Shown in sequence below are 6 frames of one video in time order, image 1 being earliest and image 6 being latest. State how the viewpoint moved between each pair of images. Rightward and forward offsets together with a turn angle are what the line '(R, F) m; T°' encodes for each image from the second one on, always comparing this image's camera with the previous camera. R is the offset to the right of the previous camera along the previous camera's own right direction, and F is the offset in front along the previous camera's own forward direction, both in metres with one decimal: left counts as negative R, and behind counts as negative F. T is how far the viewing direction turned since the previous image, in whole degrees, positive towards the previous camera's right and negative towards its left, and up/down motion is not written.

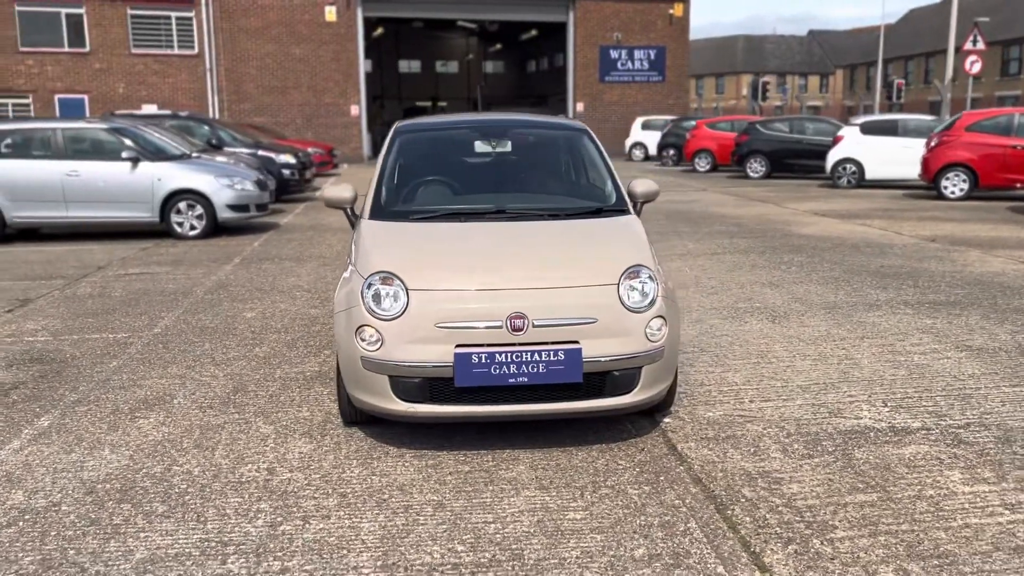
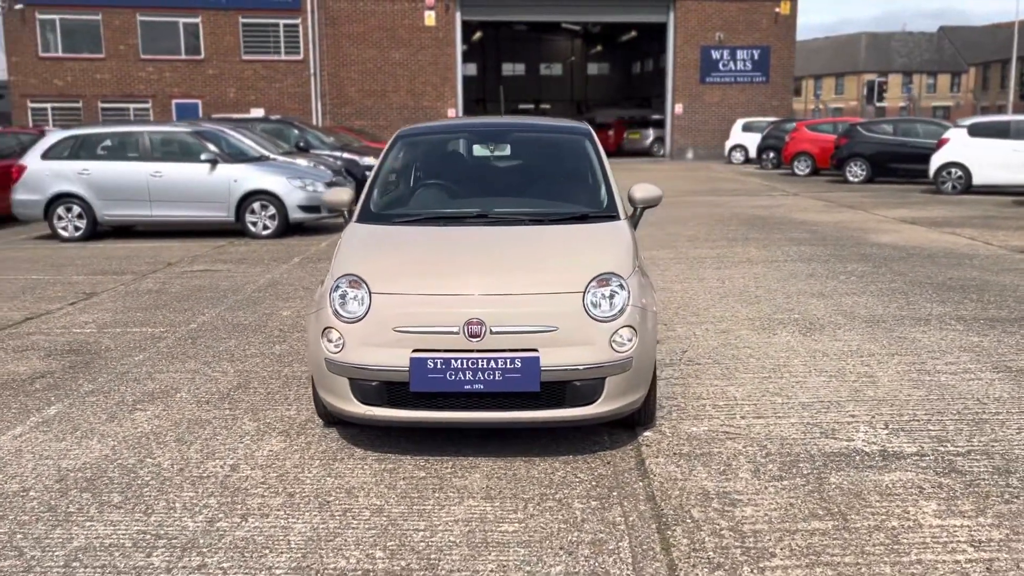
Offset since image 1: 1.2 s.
(+0.6, +0.1) m; -7°
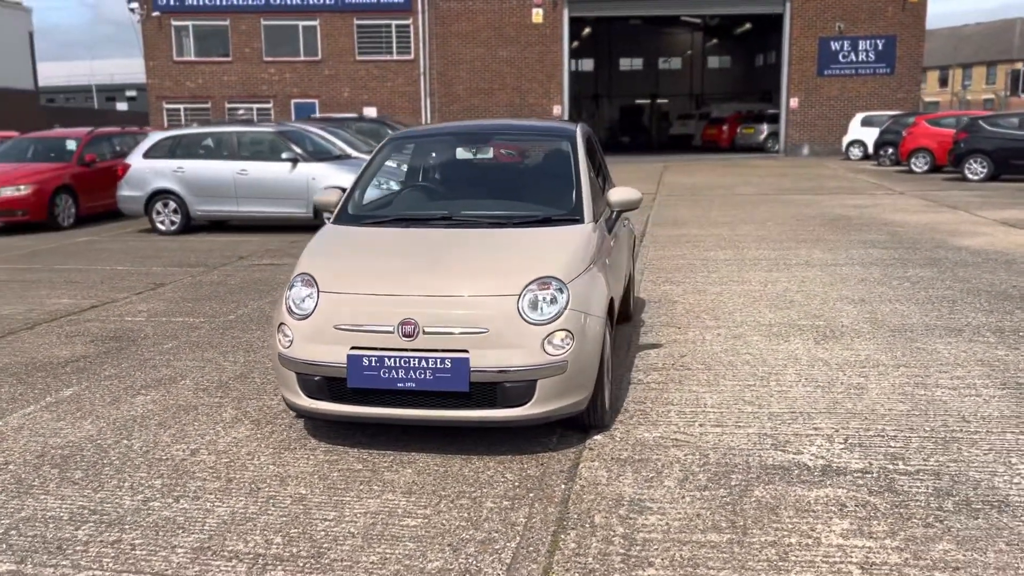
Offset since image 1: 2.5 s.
(+0.9, 0.0) m; -8°
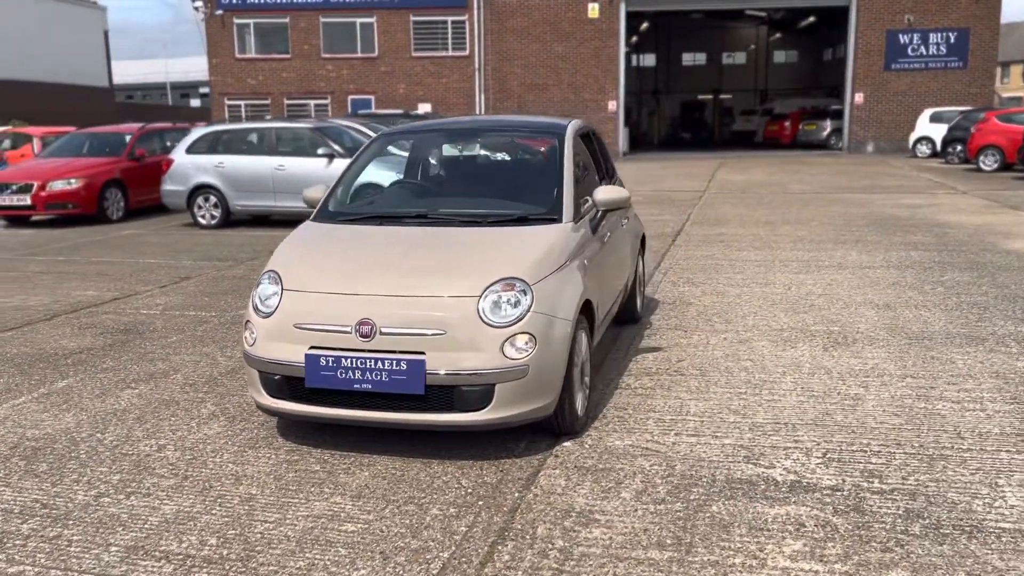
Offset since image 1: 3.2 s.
(+0.5, +0.1) m; -4°
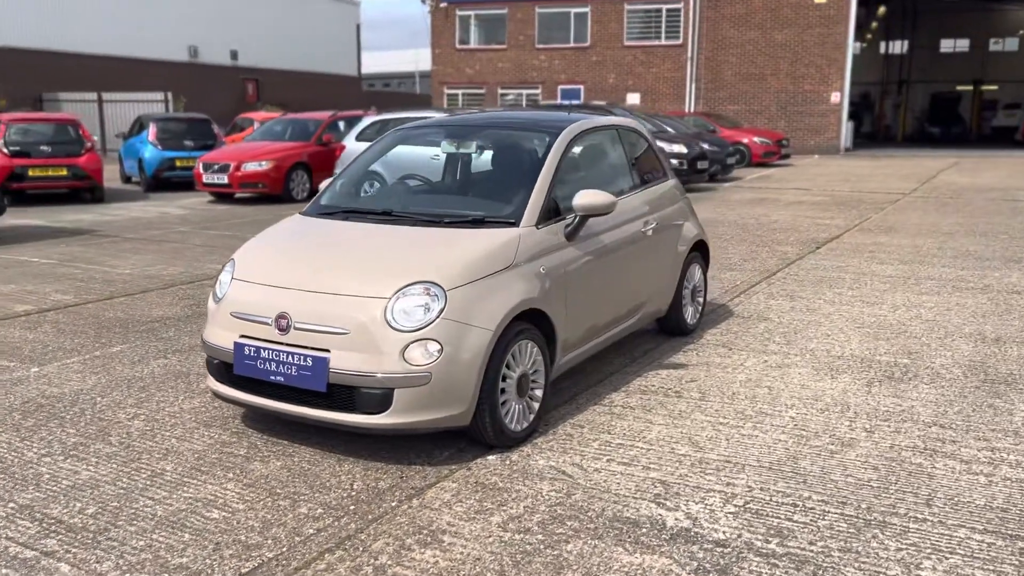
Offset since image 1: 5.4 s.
(+1.4, +0.3) m; -15°
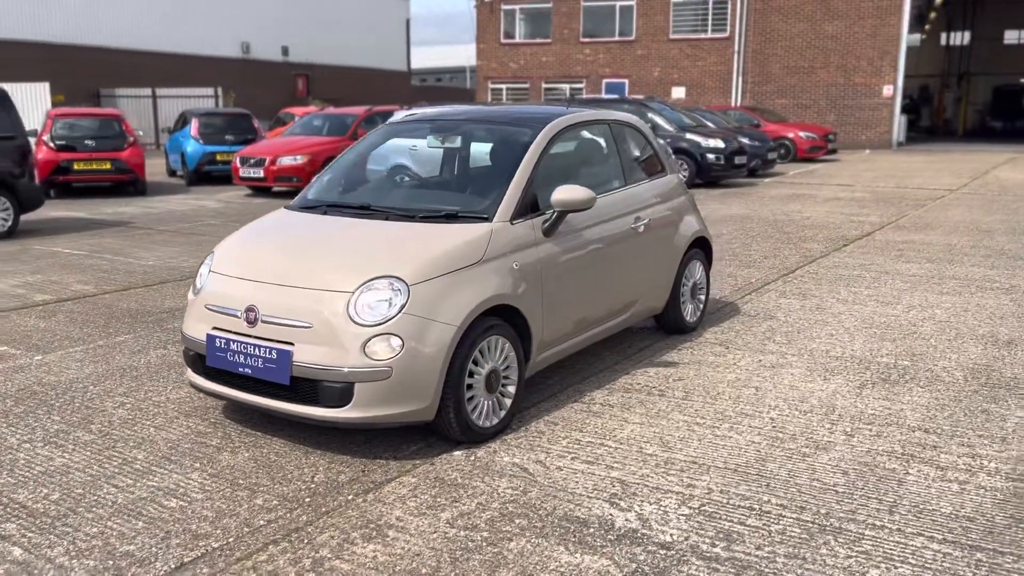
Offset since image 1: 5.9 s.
(+0.4, 0.0) m; -3°
